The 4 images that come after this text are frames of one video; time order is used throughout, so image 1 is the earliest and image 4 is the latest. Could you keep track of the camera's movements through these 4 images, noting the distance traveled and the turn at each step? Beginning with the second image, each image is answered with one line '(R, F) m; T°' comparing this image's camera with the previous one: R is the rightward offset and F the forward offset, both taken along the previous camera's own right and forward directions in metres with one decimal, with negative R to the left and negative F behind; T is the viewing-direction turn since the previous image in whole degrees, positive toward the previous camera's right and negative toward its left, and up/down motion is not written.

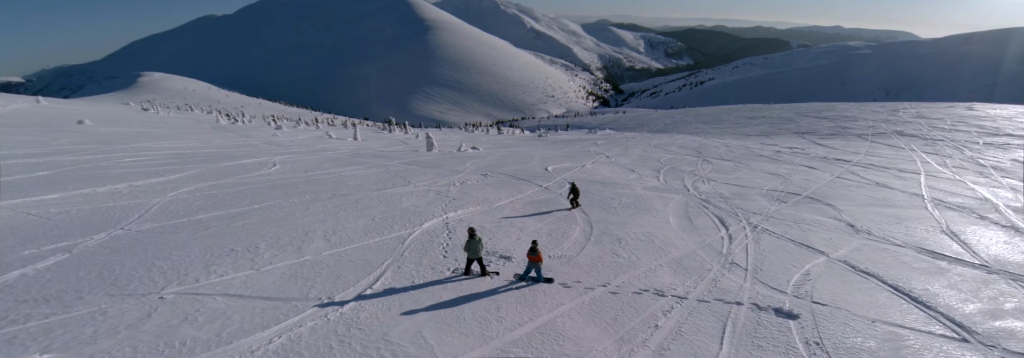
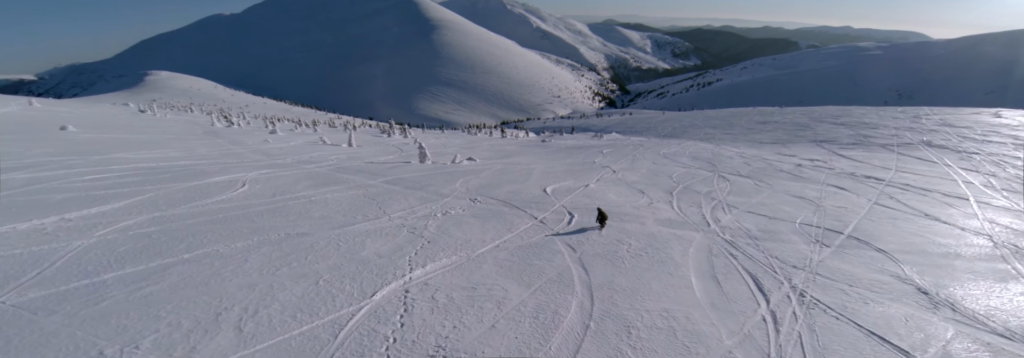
(+0.2, +0.7) m; -1°
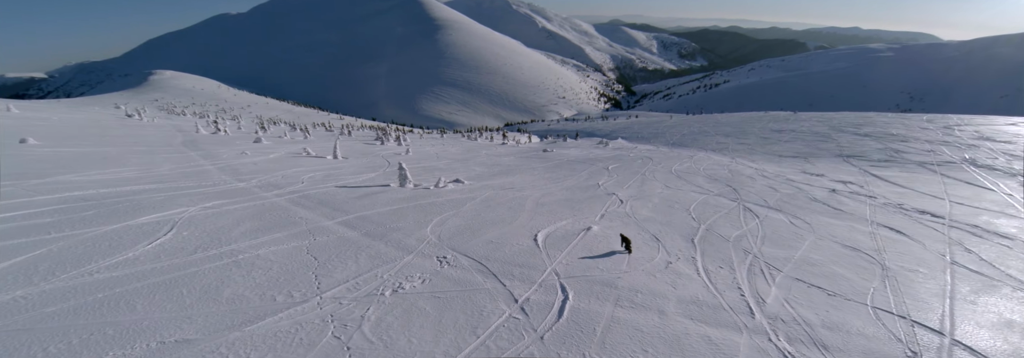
(+0.3, +1.1) m; -1°
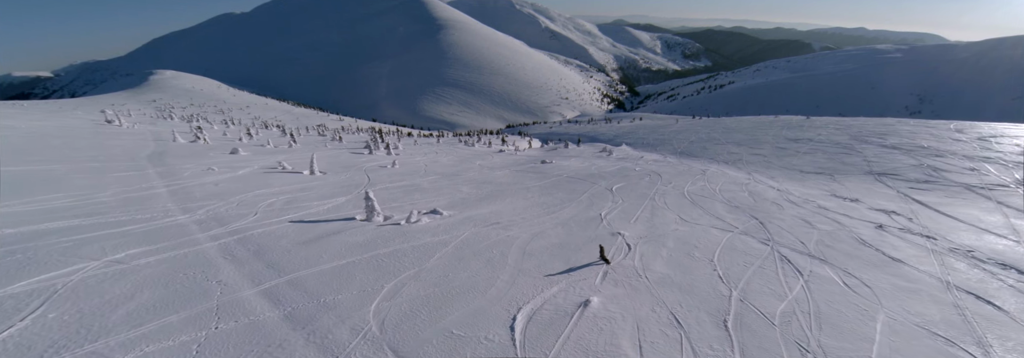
(+0.3, +1.3) m; 0°
